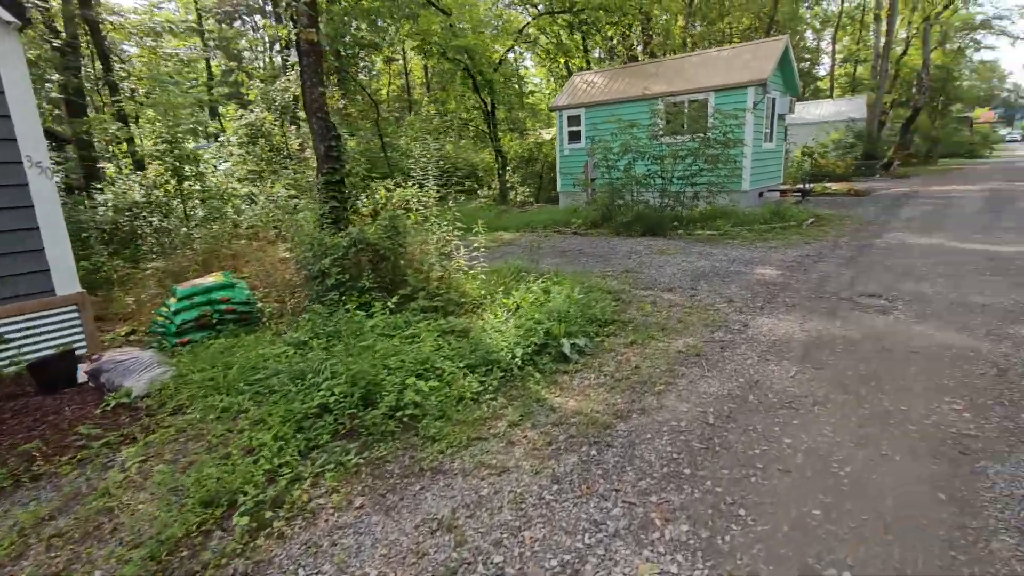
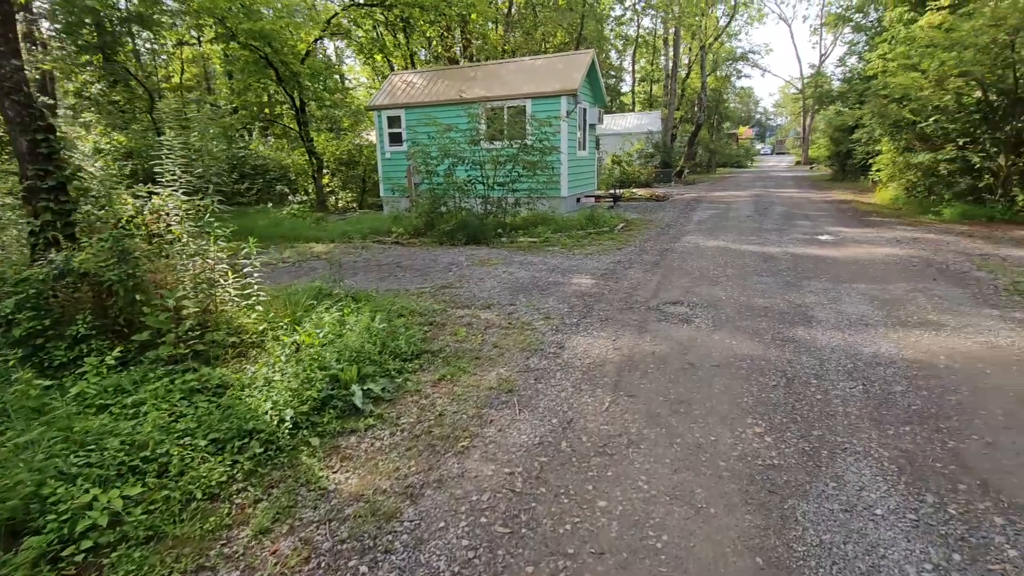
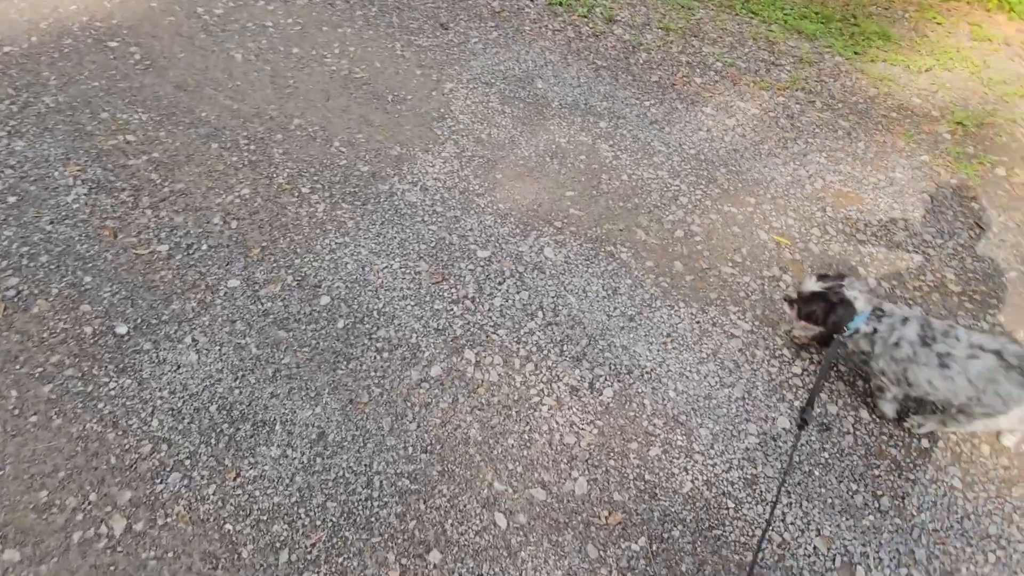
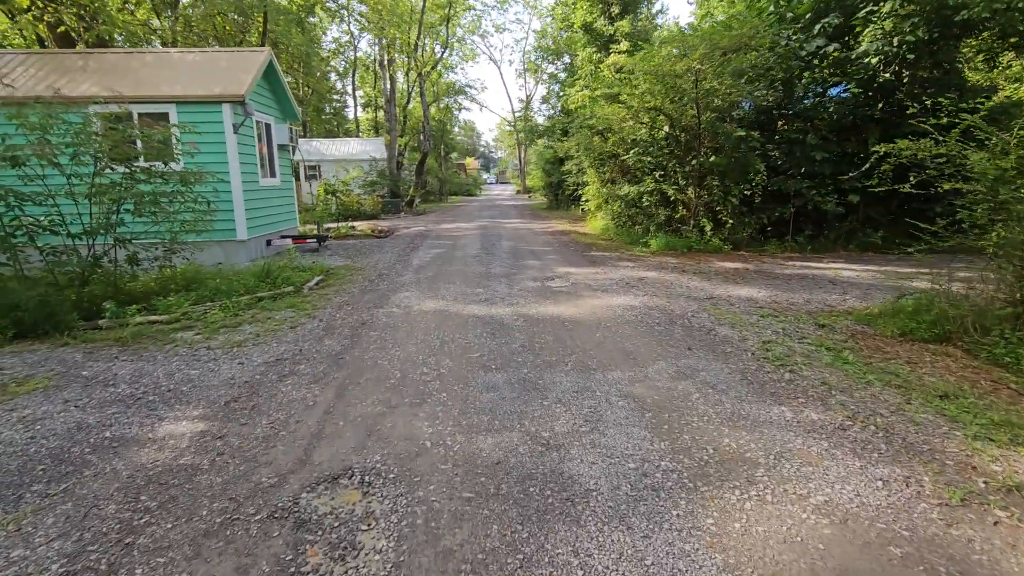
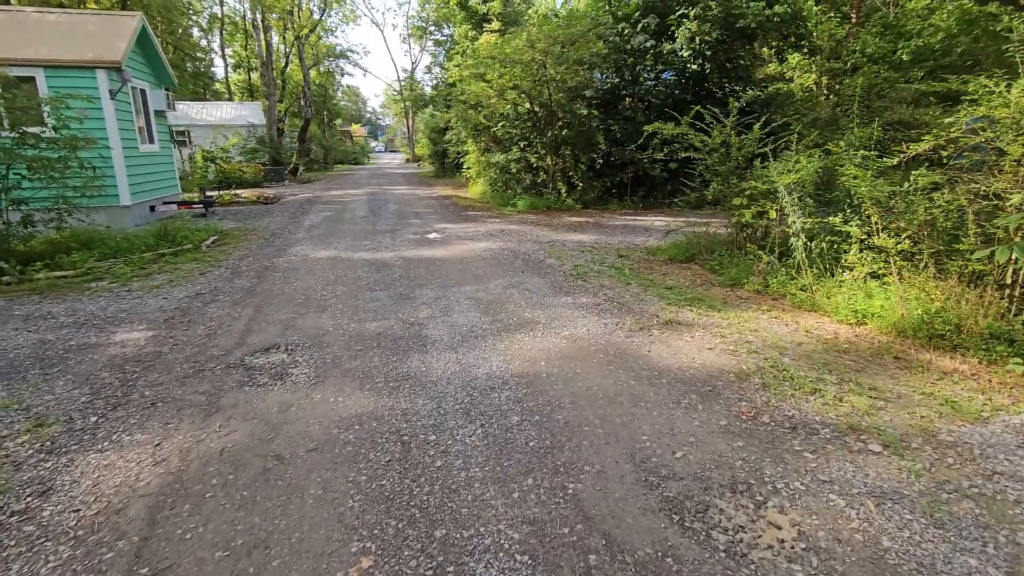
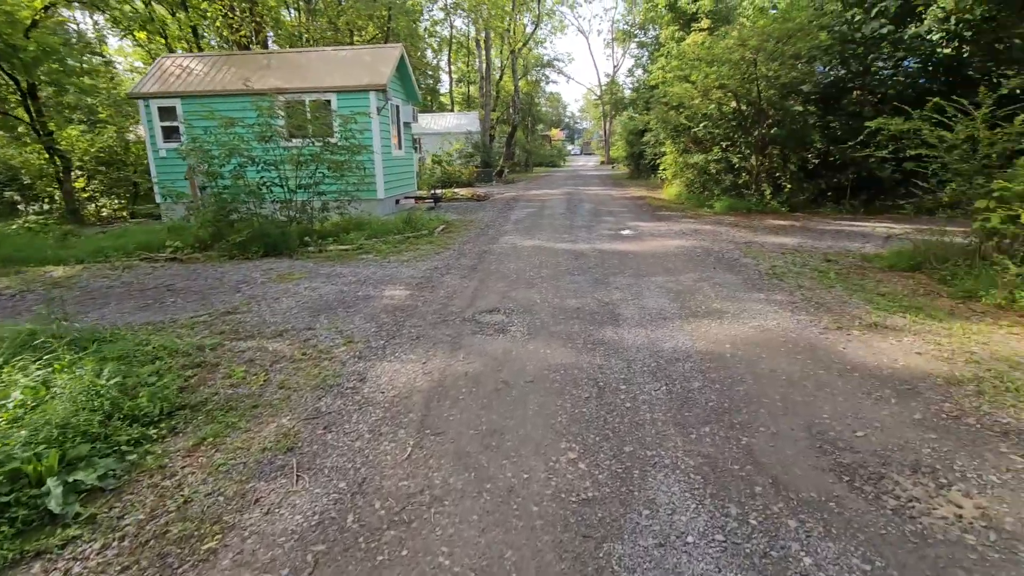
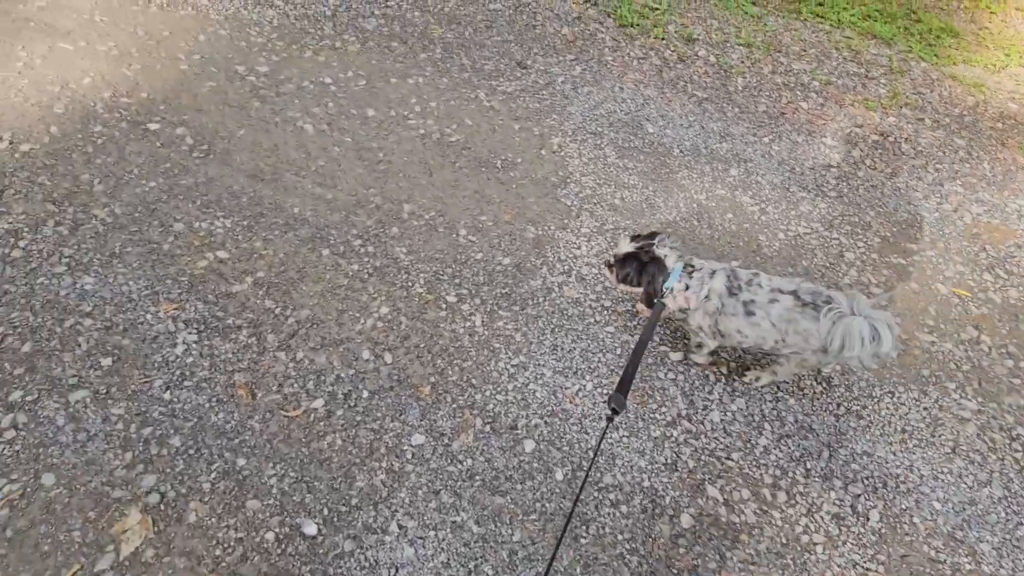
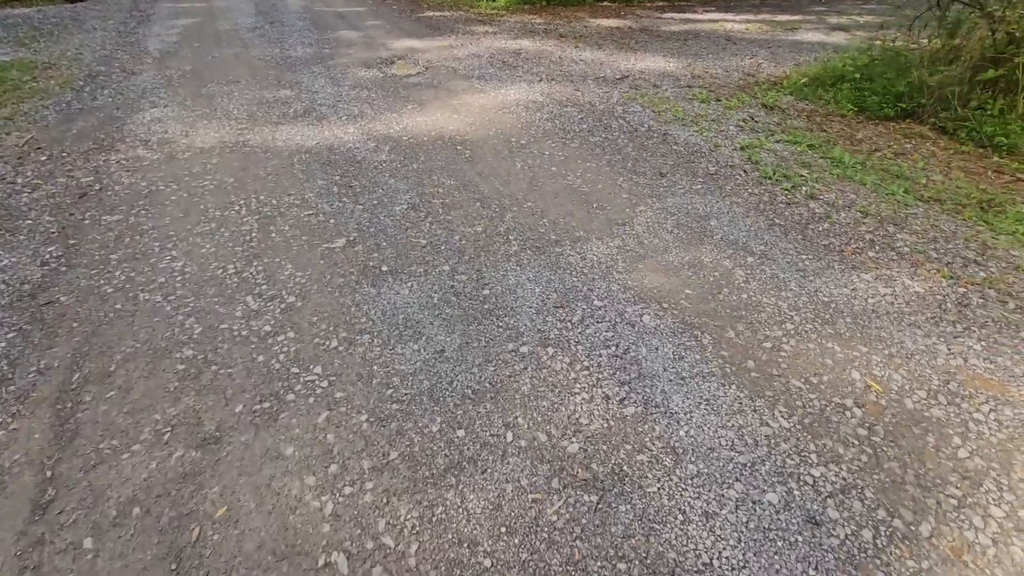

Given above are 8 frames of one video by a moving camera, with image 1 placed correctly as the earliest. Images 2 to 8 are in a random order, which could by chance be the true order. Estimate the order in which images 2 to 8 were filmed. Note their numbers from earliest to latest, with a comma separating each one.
2, 6, 5, 4, 8, 3, 7
